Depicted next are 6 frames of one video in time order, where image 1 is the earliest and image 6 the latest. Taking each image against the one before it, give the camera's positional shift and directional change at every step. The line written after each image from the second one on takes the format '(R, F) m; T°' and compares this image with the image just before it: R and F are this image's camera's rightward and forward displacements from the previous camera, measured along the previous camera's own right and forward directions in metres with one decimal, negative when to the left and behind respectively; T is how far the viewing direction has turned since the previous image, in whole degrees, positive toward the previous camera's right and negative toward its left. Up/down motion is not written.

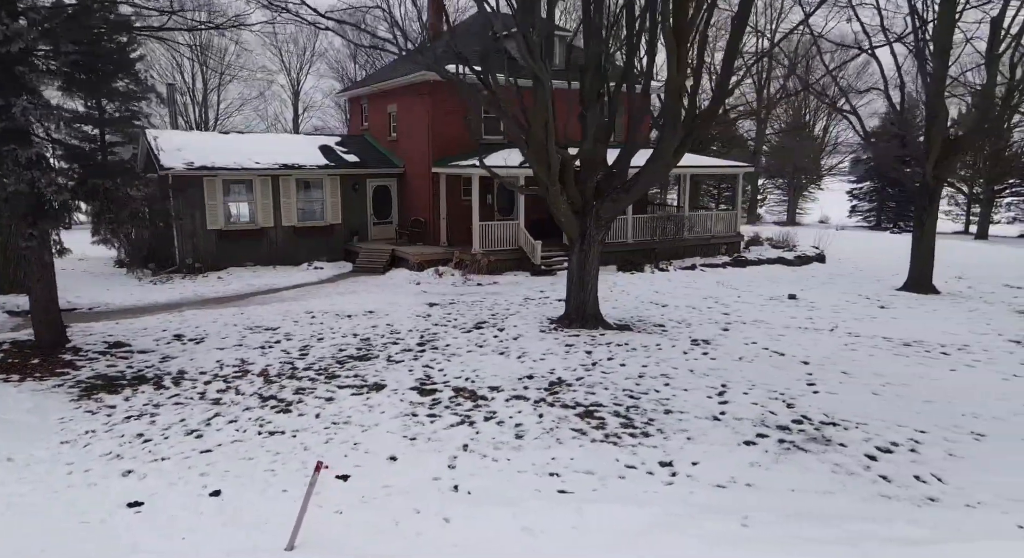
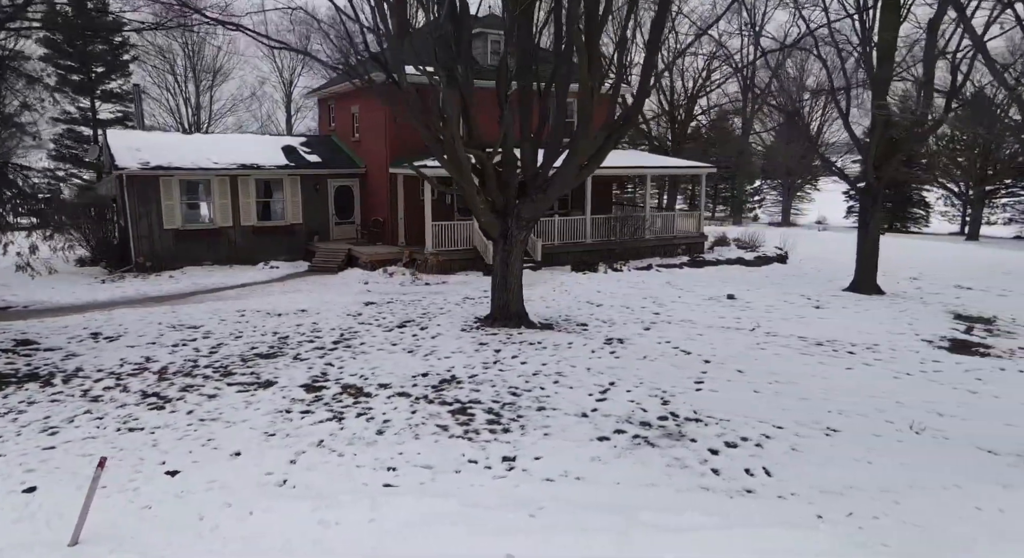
(+1.1, -0.1) m; 0°
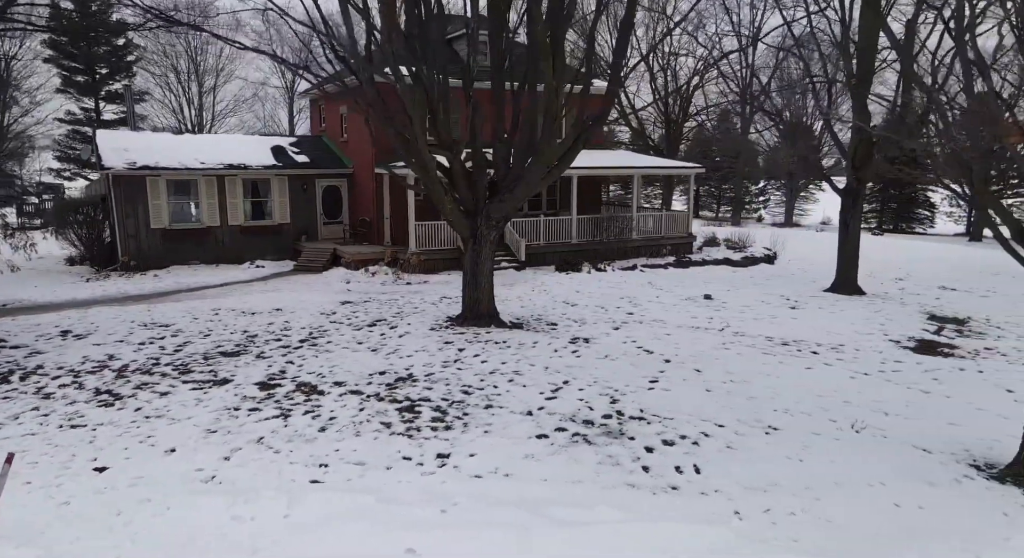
(+0.5, 0.0) m; 0°
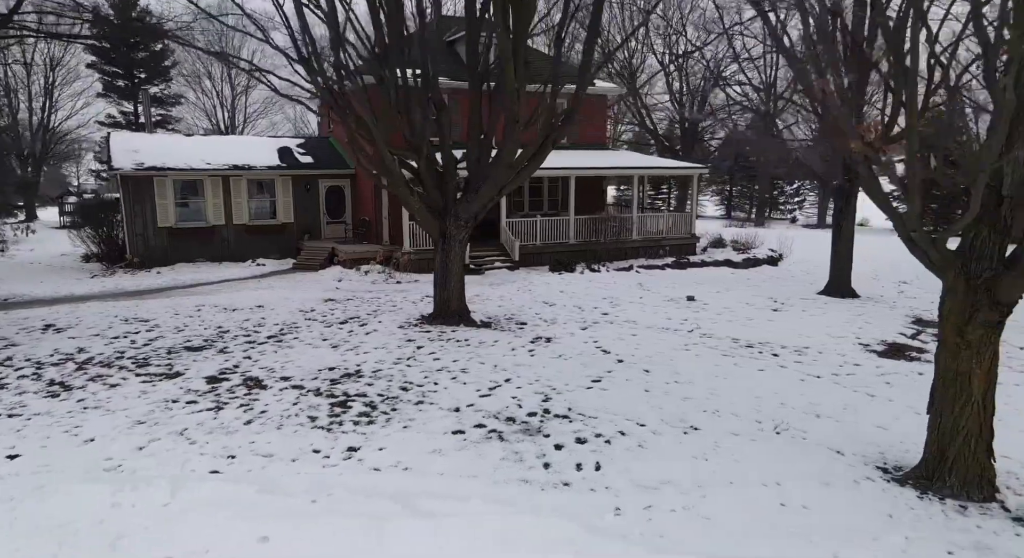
(+0.9, -0.1) m; -2°
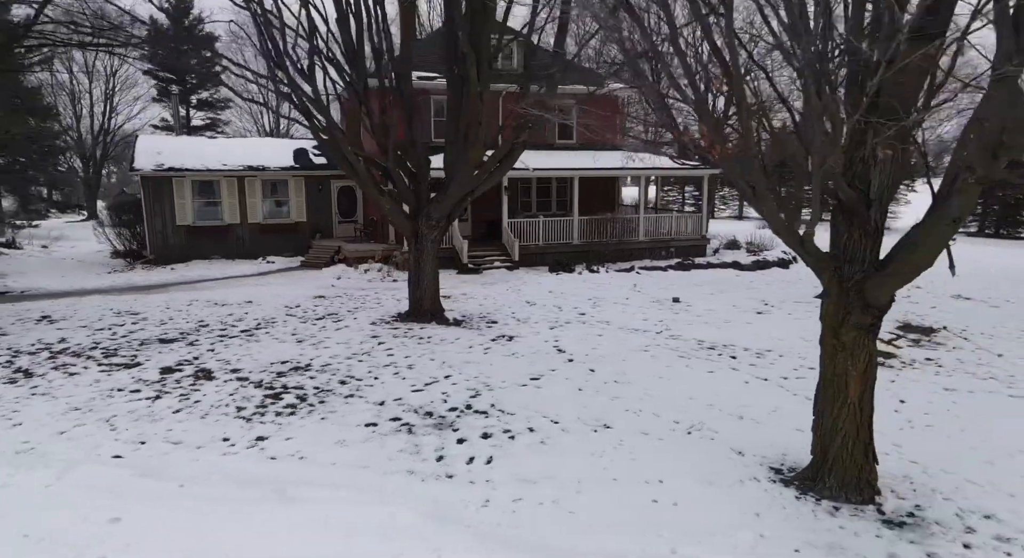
(+1.1, -0.1) m; -3°
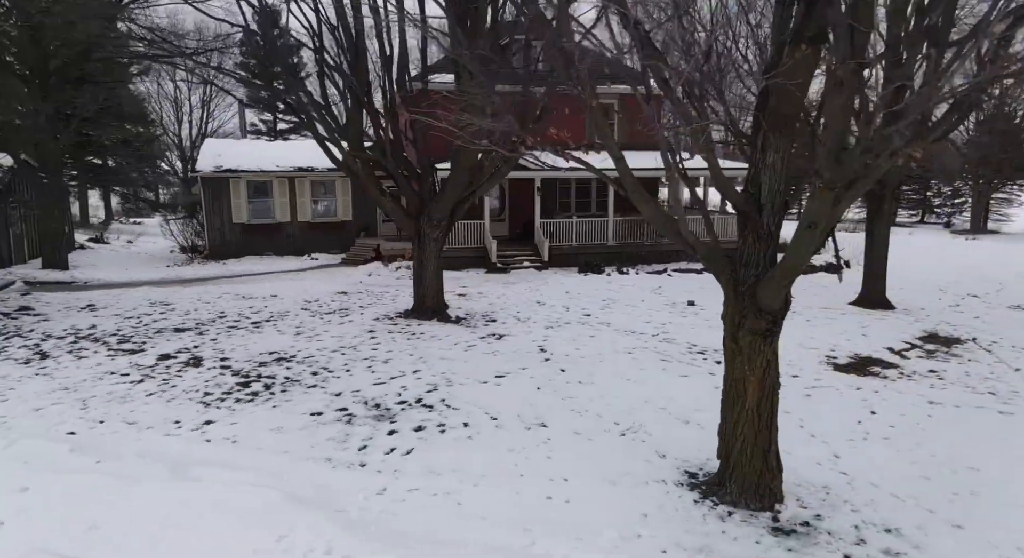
(+1.2, -0.1) m; -6°
